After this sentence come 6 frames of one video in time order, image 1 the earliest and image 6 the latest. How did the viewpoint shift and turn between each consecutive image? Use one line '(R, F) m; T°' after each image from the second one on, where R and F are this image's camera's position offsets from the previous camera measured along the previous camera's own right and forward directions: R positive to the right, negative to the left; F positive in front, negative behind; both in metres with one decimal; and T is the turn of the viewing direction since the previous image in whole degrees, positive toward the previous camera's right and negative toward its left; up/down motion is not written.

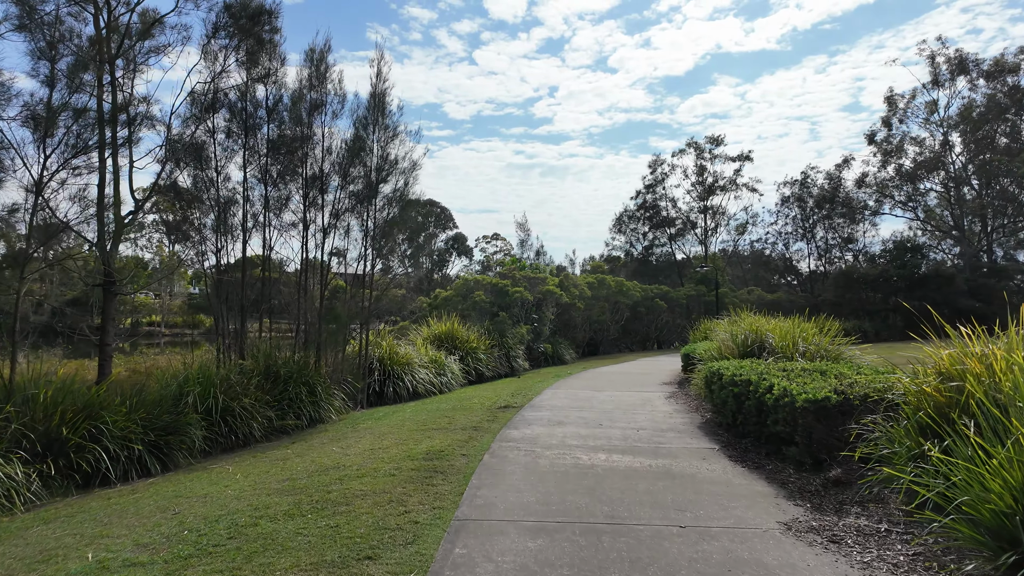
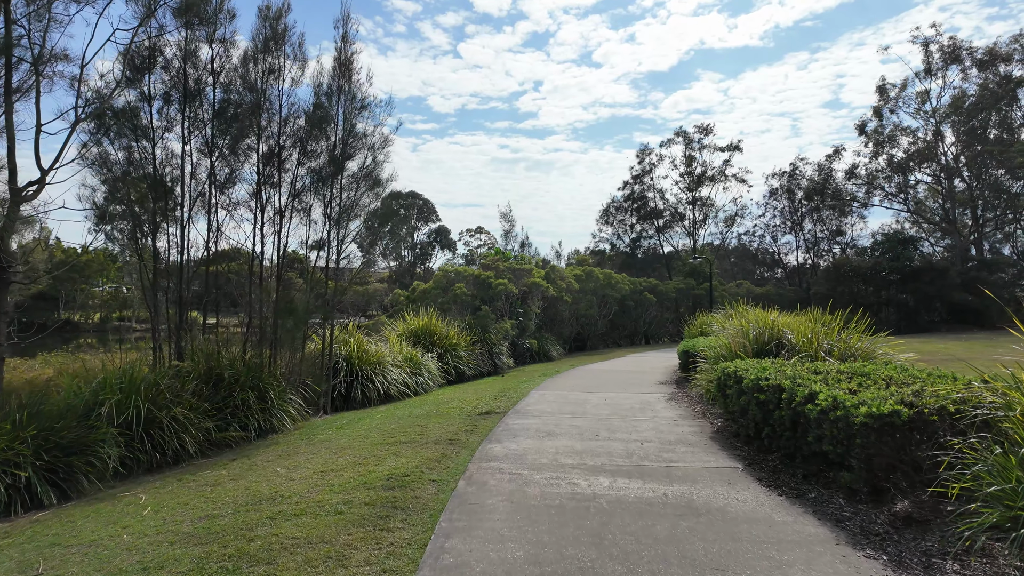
(0.0, +1.1) m; +2°
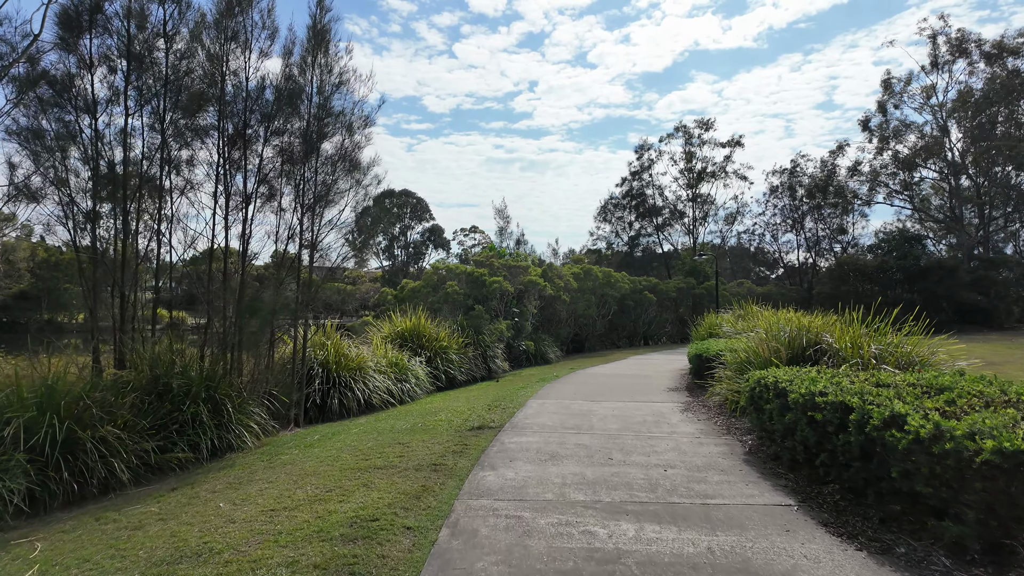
(0.0, +1.0) m; +1°
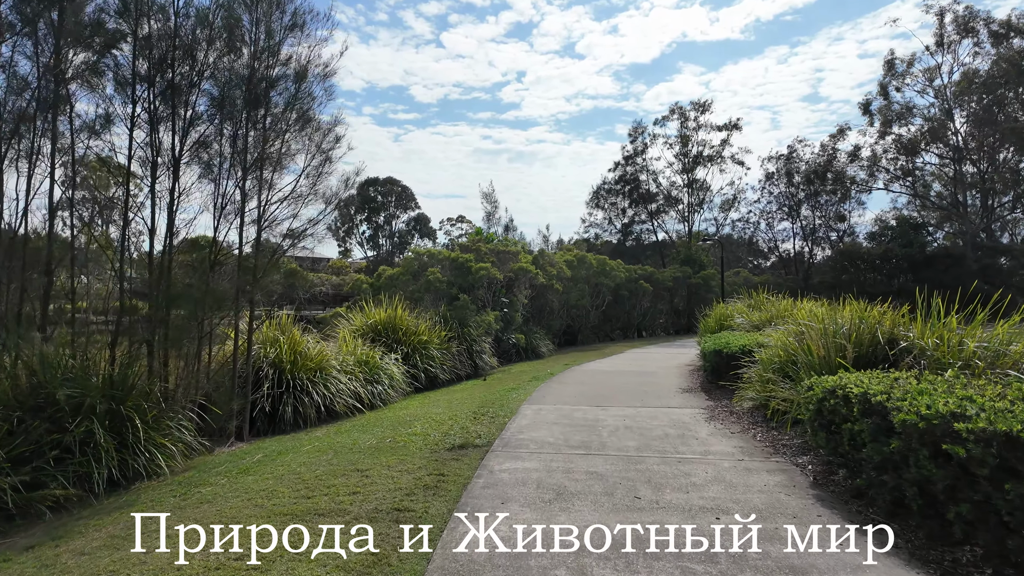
(0.0, +1.4) m; +1°
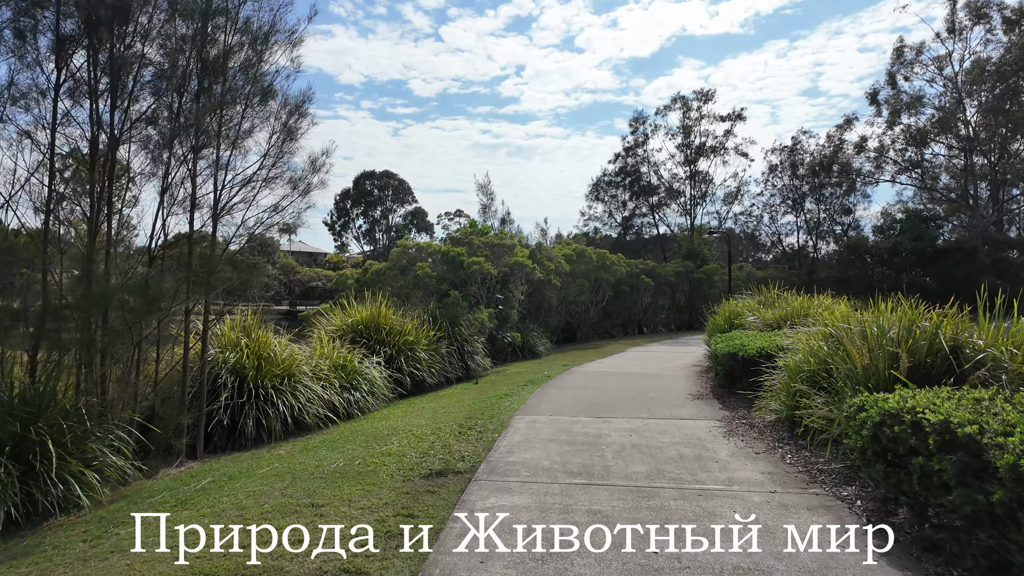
(+0.1, +0.8) m; 0°
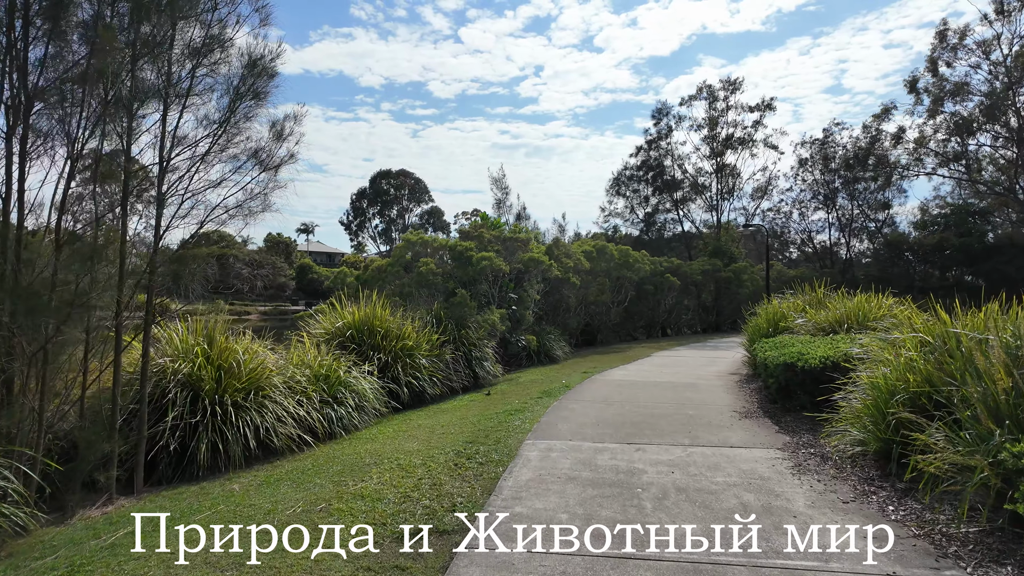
(+0.1, +1.2) m; -2°
